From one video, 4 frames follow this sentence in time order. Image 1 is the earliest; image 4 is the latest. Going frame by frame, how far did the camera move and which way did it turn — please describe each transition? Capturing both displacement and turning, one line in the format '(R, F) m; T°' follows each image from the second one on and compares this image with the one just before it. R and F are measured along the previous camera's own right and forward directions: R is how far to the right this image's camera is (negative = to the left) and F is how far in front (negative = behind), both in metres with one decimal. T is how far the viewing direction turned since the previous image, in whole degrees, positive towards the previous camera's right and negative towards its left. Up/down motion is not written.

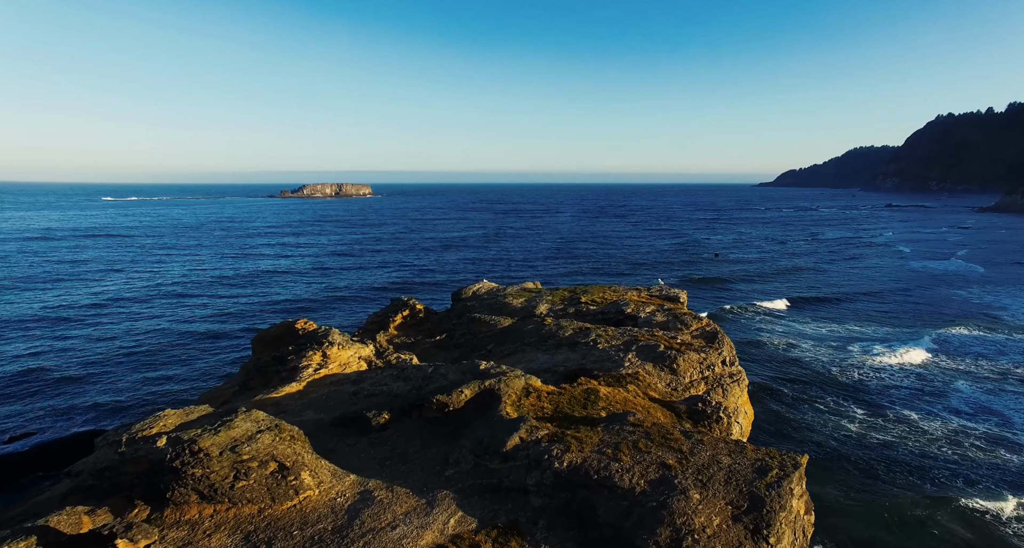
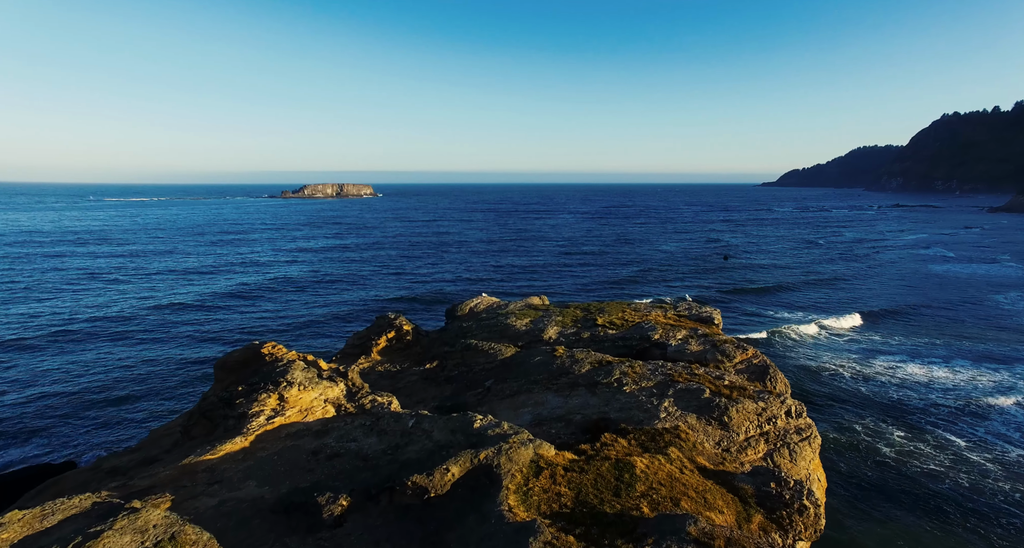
(0.0, +3.8) m; 0°
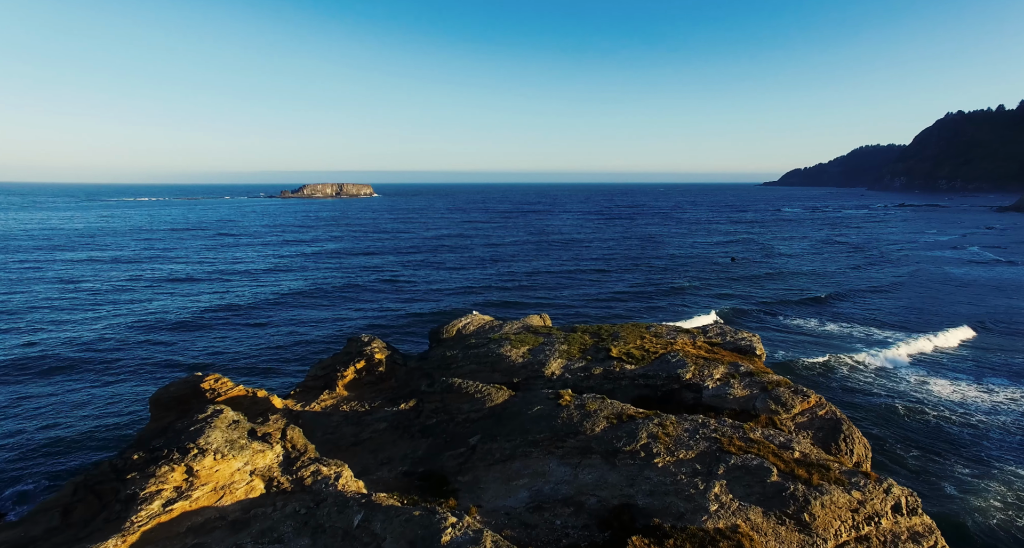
(+0.2, +4.0) m; 0°
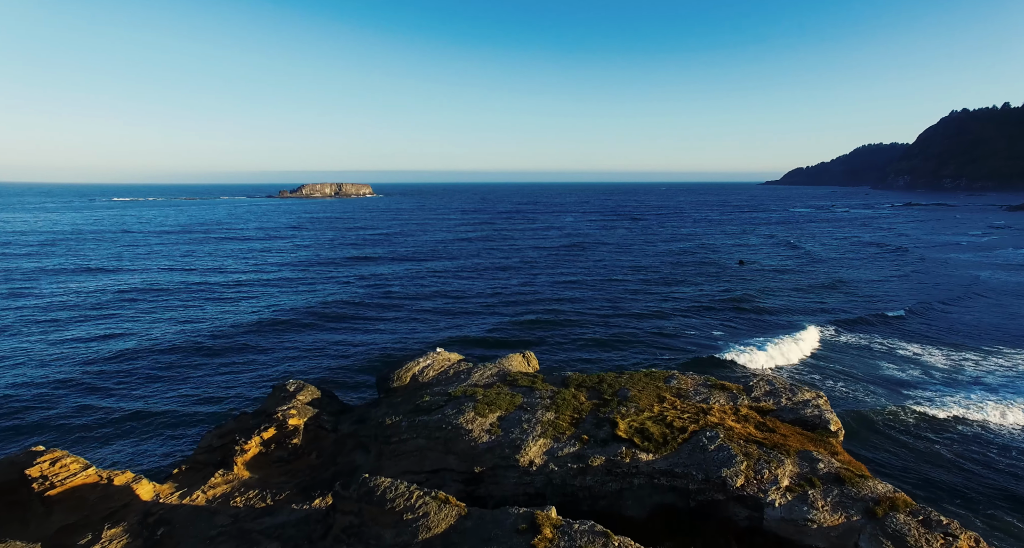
(+0.8, +5.4) m; 0°
